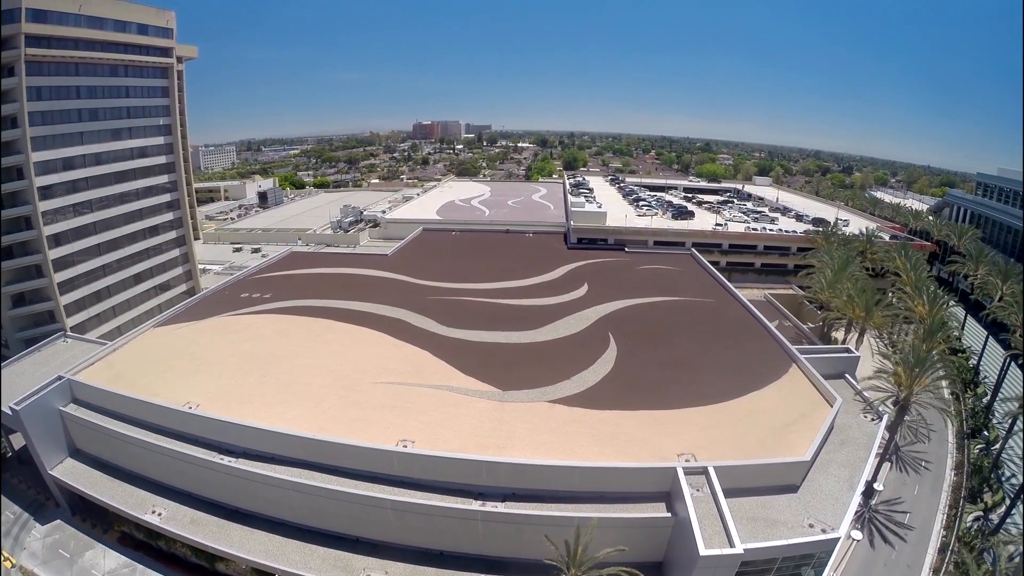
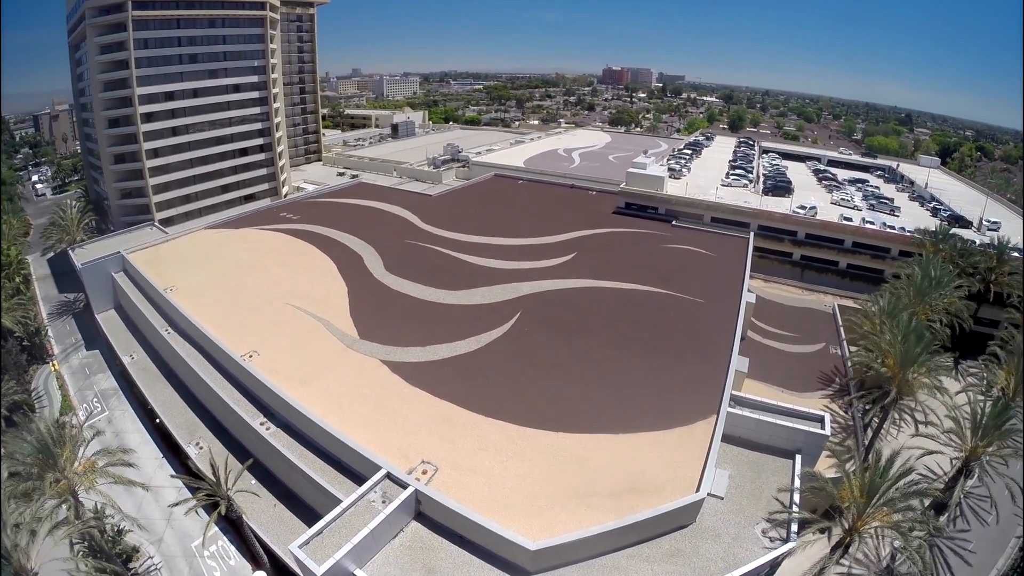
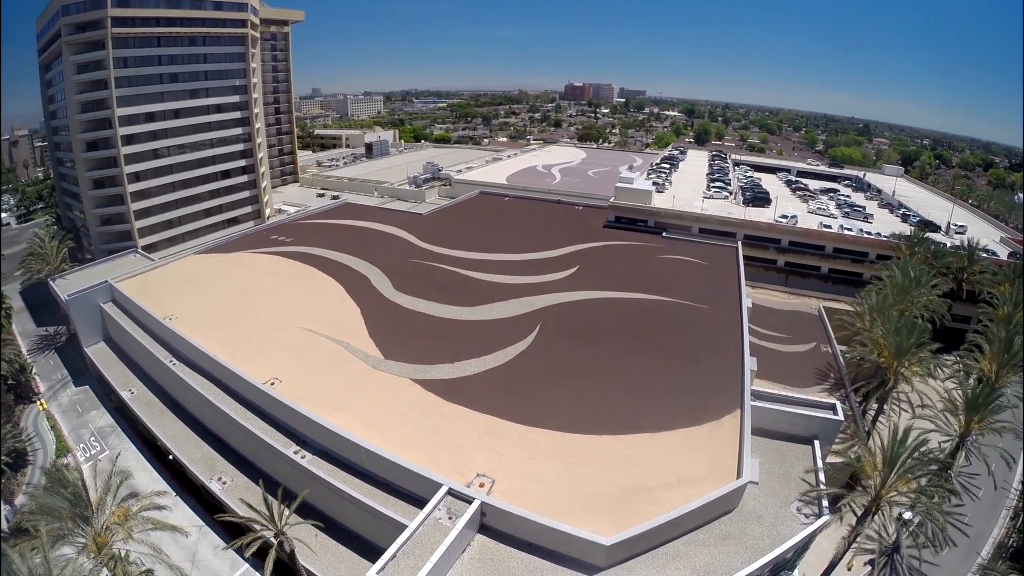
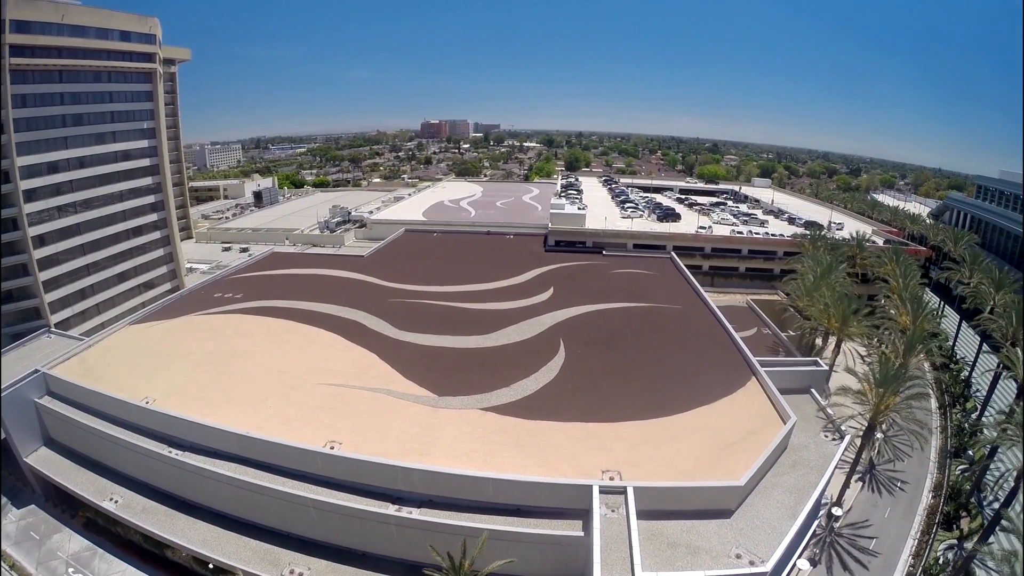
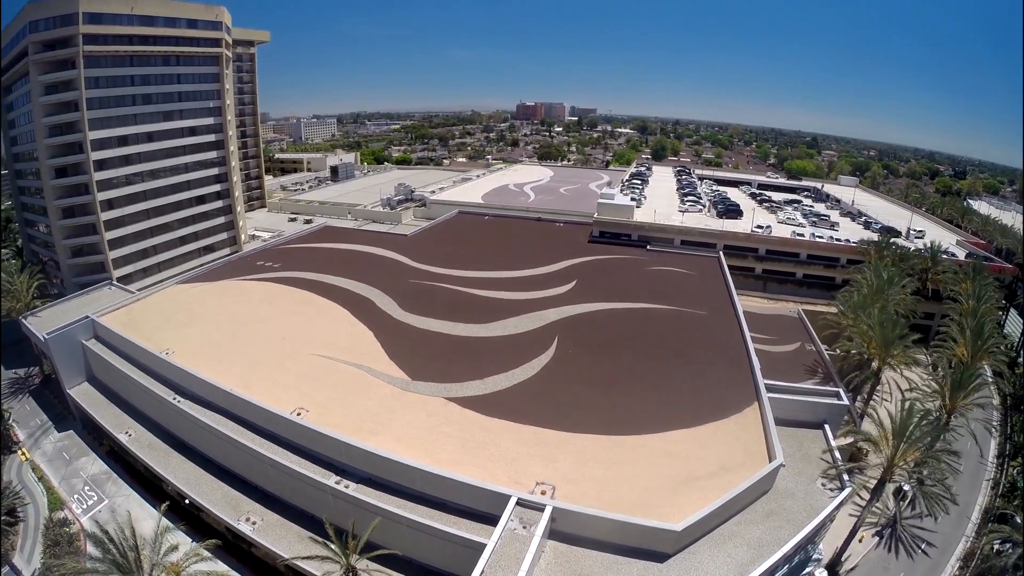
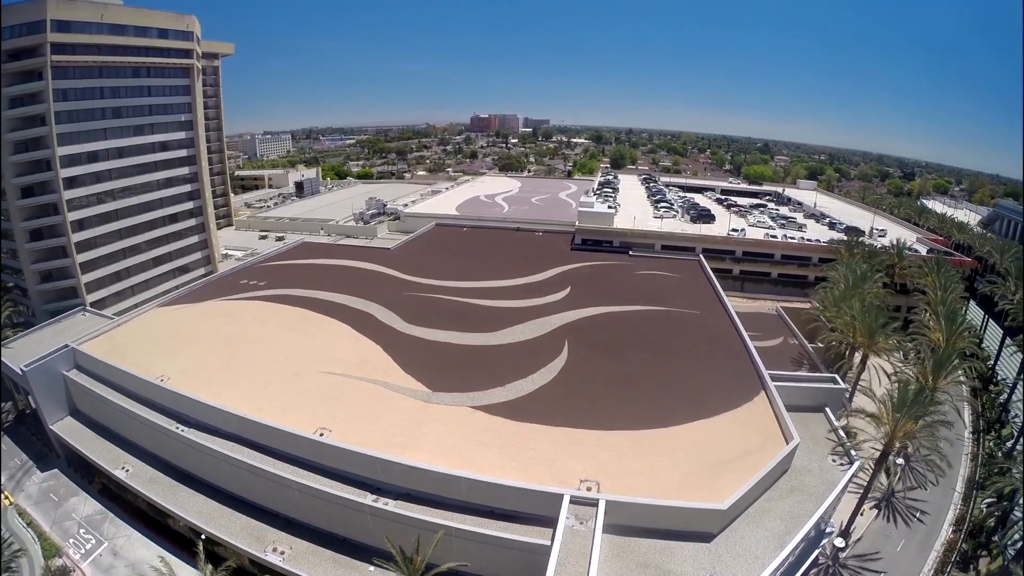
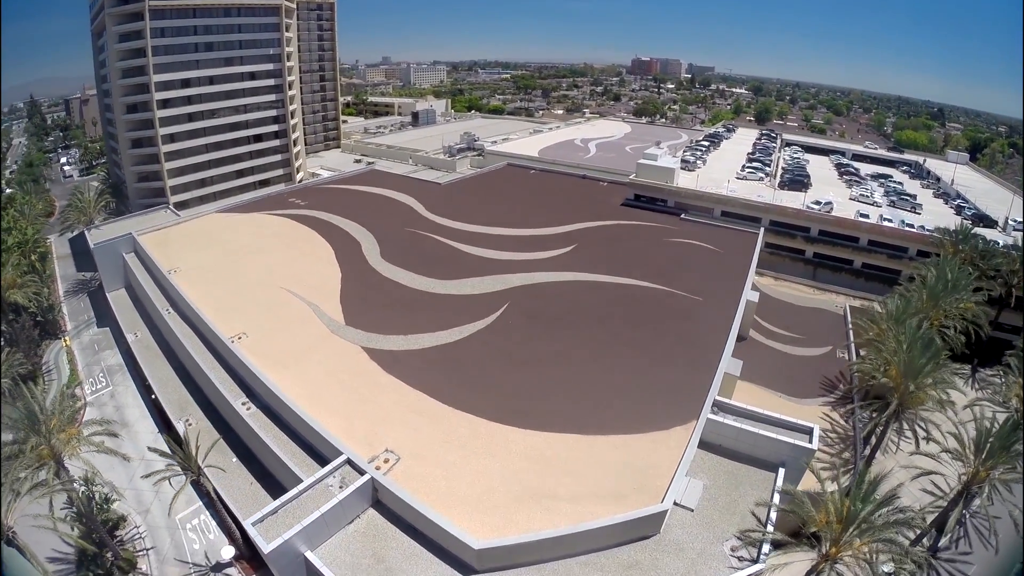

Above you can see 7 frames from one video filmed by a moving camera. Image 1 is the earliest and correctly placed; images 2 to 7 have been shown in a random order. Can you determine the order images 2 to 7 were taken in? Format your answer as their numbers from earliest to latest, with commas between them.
4, 6, 5, 3, 2, 7
